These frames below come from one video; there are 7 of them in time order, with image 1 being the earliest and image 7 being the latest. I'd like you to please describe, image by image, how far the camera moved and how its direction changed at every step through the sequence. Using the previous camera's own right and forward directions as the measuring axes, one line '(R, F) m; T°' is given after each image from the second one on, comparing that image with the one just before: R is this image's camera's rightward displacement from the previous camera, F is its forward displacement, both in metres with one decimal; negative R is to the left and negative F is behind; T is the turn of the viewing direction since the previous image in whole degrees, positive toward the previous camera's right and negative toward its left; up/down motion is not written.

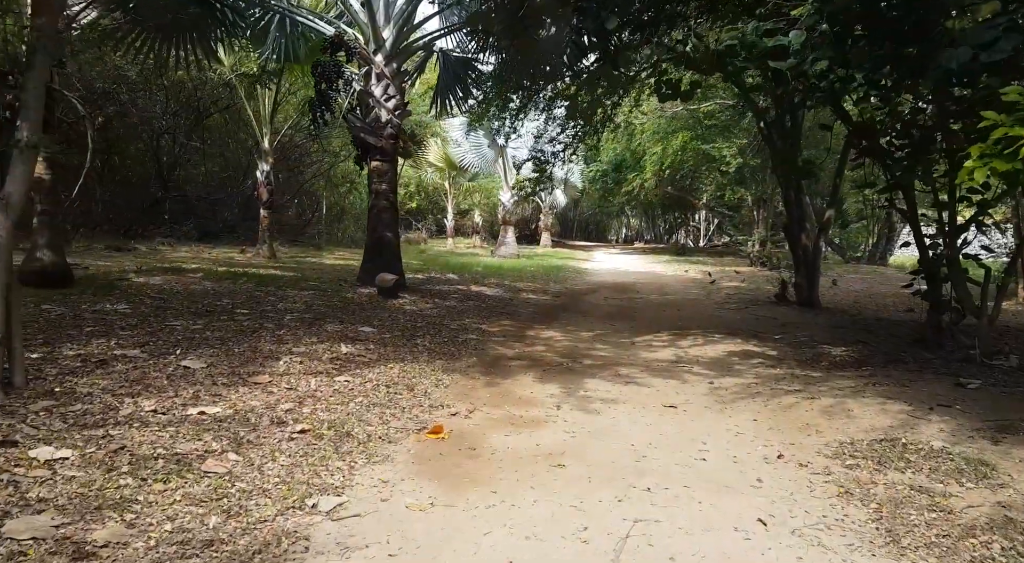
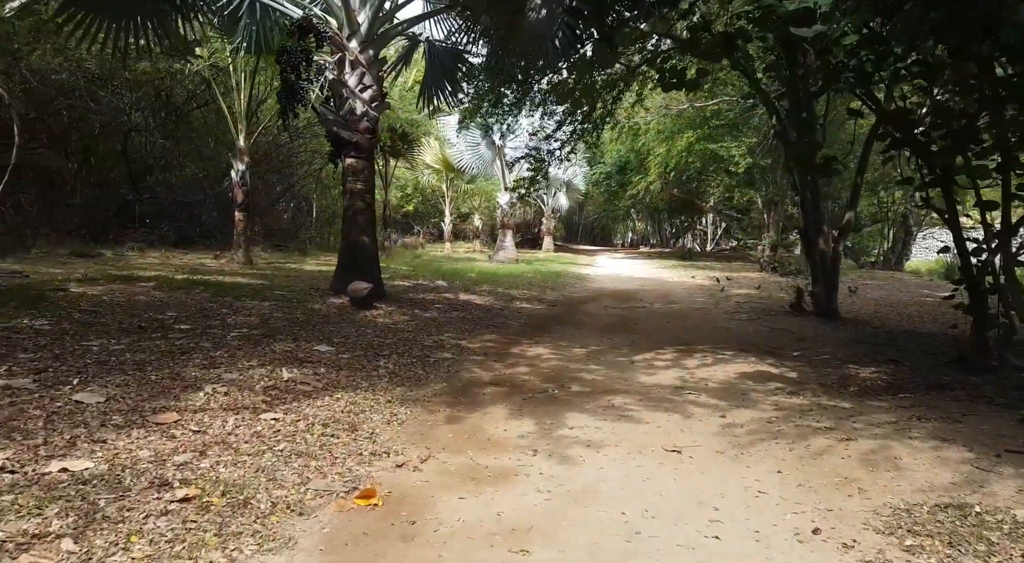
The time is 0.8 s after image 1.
(+0.2, +0.9) m; 0°
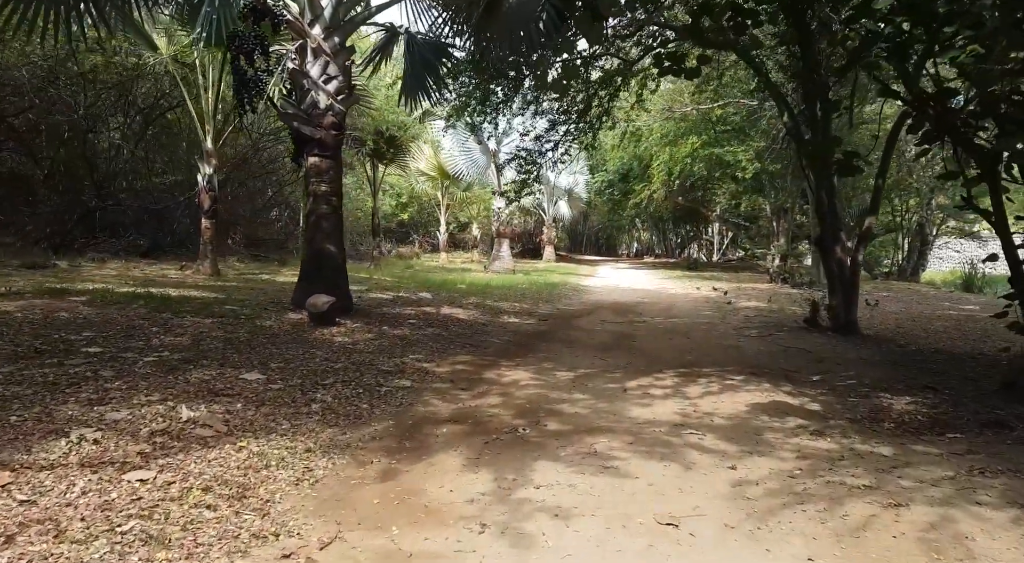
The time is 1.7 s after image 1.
(+0.2, +0.9) m; 0°
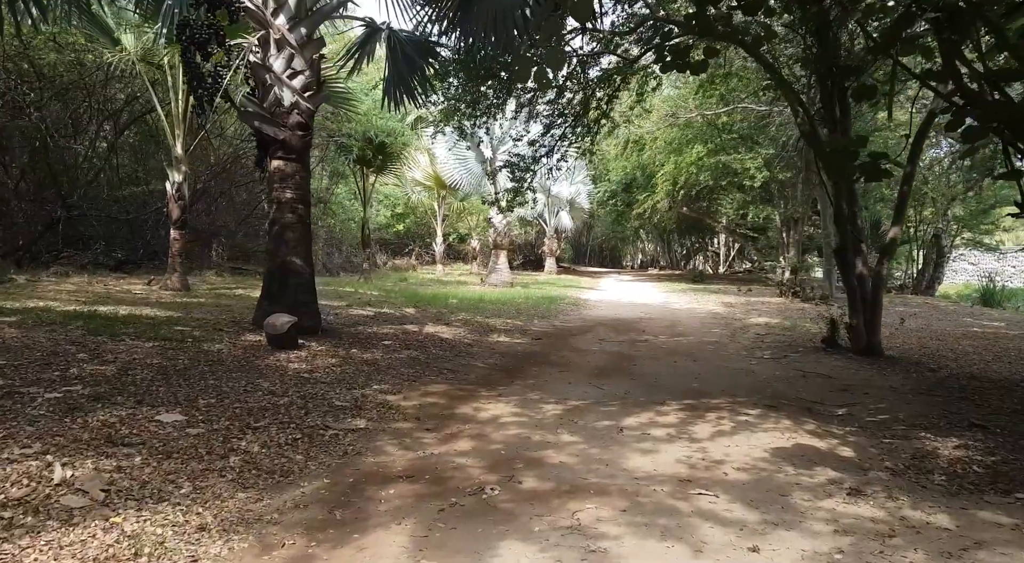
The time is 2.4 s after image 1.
(+0.2, +0.8) m; 0°
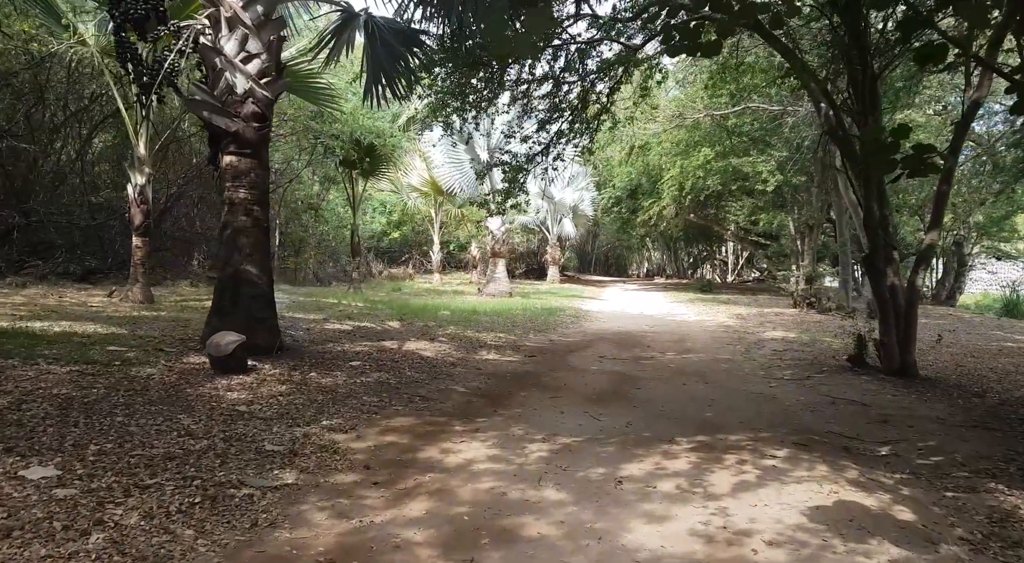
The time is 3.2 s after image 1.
(+0.2, +0.9) m; 0°
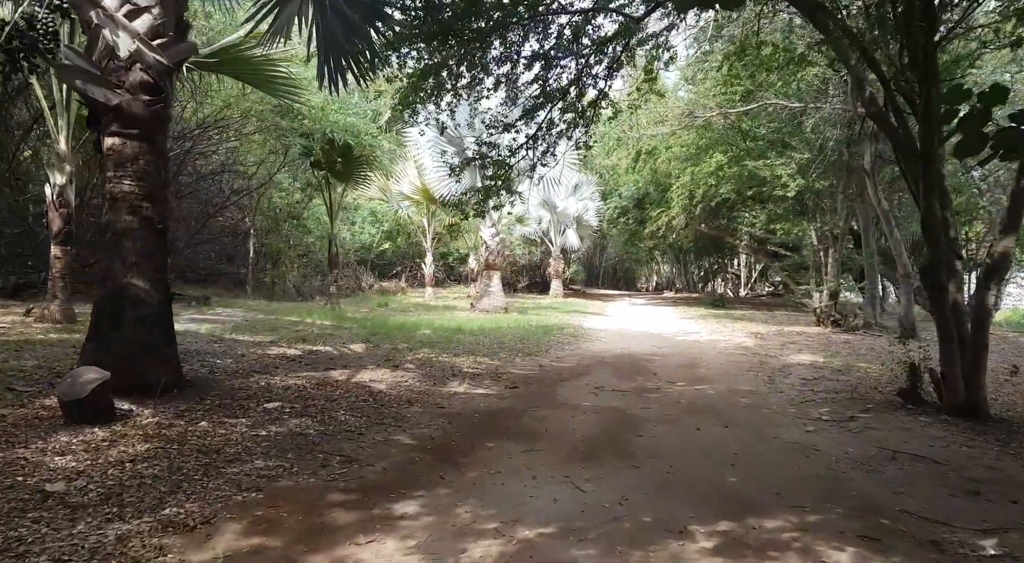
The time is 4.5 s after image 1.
(+0.3, +1.4) m; -1°
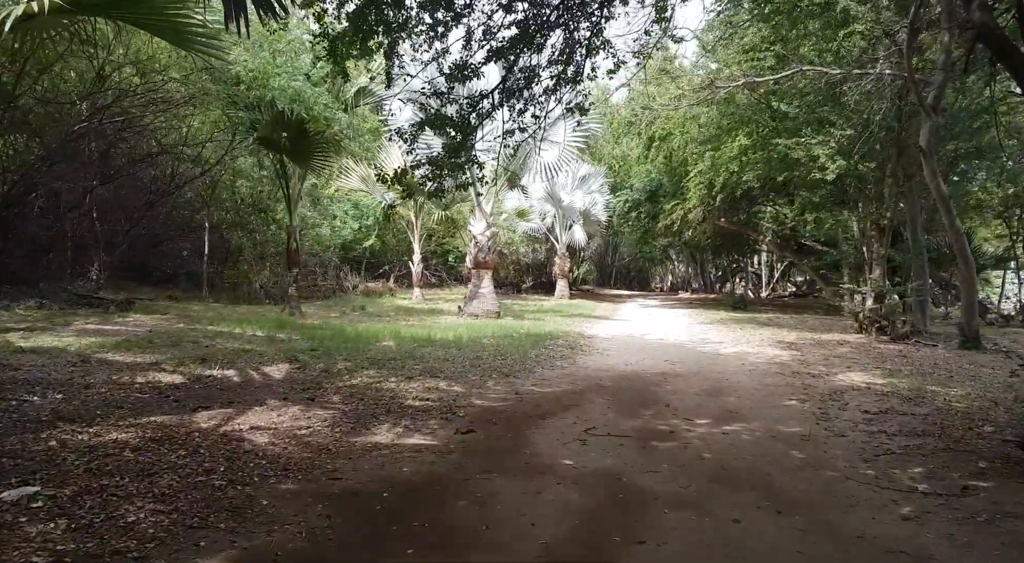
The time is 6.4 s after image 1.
(+0.4, +2.0) m; -1°
